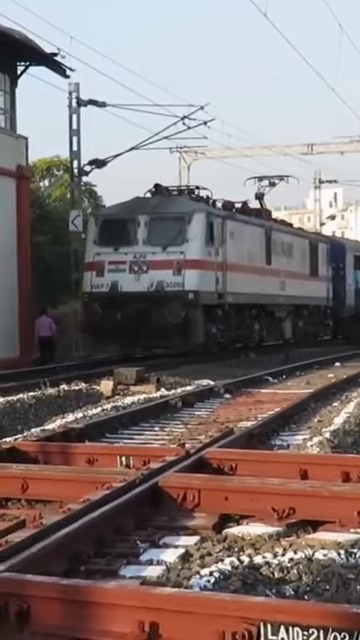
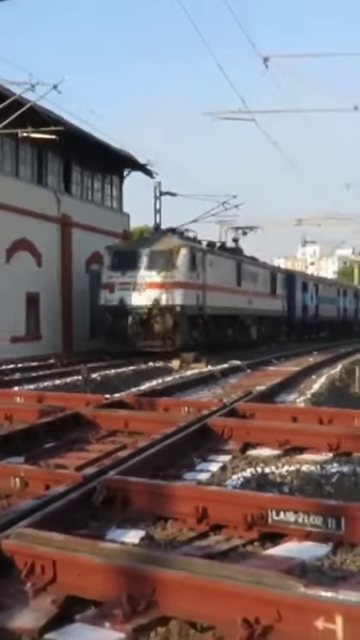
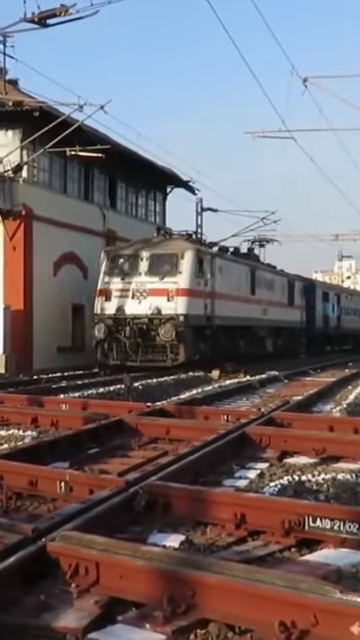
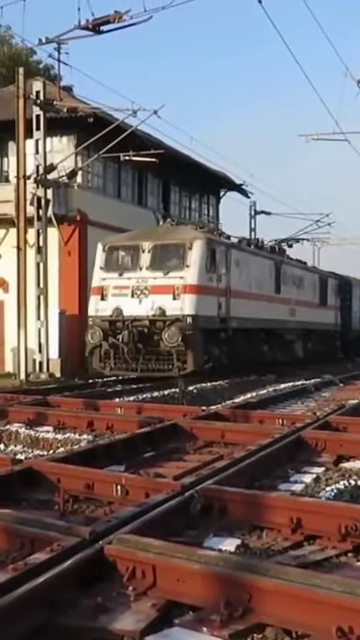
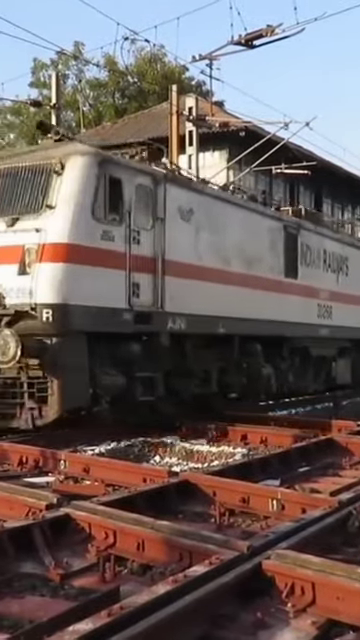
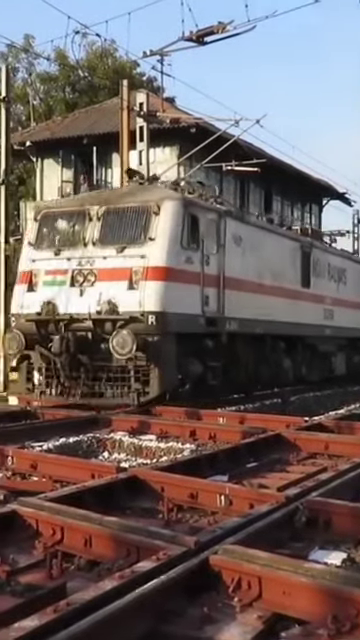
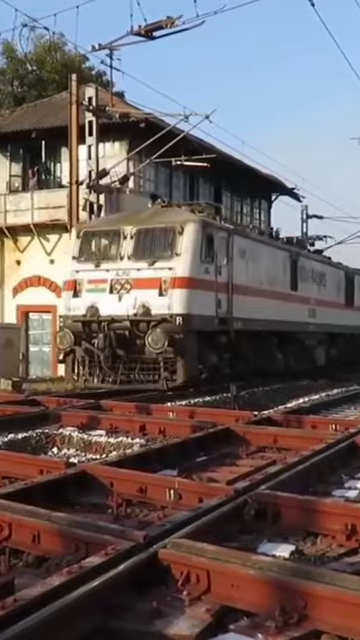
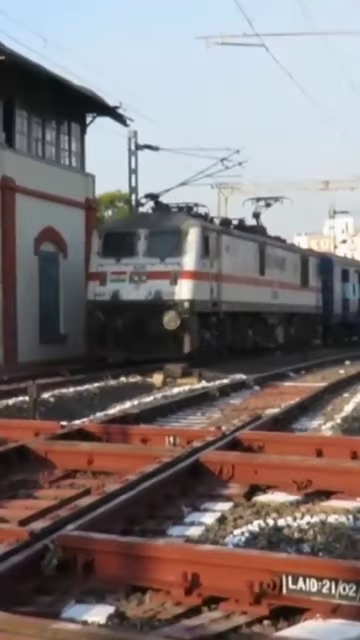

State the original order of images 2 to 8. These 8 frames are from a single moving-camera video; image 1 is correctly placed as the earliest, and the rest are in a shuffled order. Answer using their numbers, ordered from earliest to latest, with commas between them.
8, 2, 3, 4, 7, 6, 5
